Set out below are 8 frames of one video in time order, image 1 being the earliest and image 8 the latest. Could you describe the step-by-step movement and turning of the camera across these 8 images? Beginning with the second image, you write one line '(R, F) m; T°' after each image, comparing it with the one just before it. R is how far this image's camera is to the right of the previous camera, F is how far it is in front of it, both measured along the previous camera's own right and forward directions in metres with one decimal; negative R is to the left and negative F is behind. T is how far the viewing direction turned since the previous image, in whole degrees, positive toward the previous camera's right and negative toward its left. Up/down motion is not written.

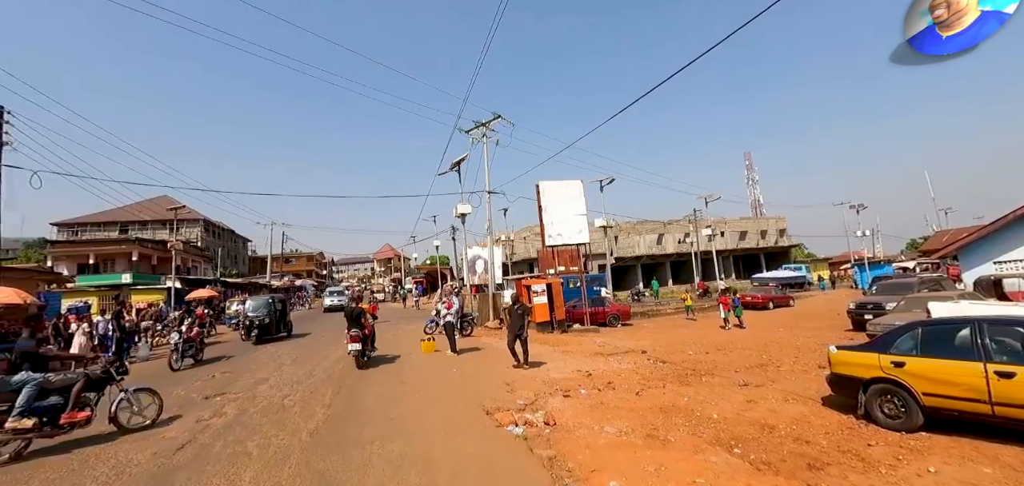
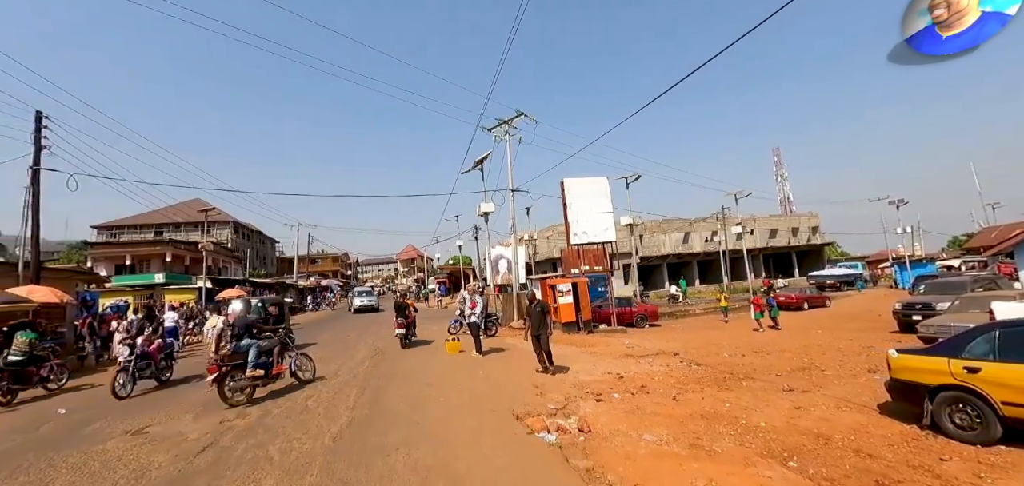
(-0.2, +0.4) m; -3°
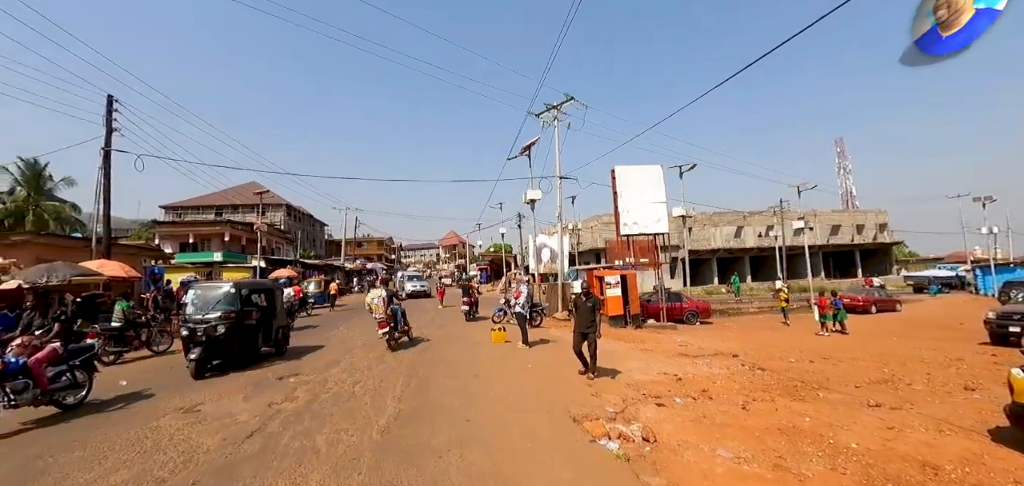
(-0.3, +0.5) m; -5°
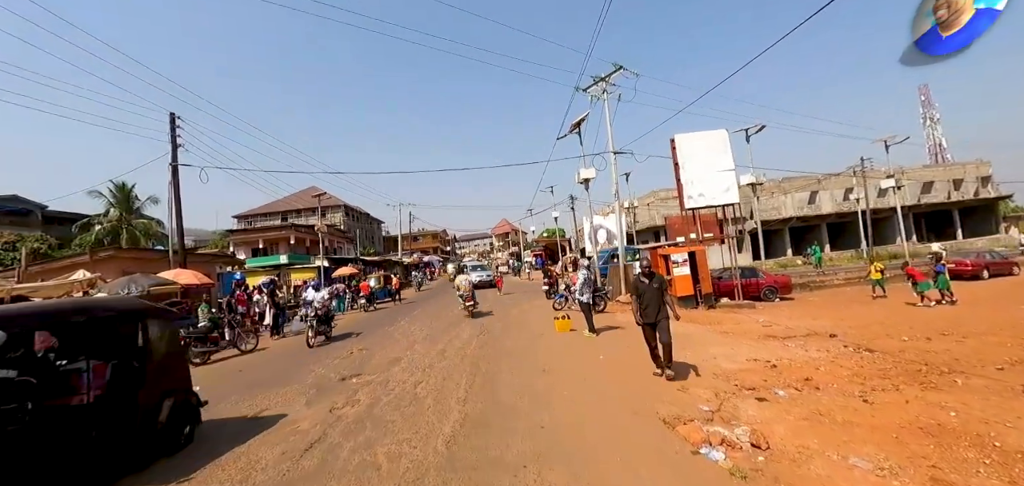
(-0.2, +0.7) m; -7°
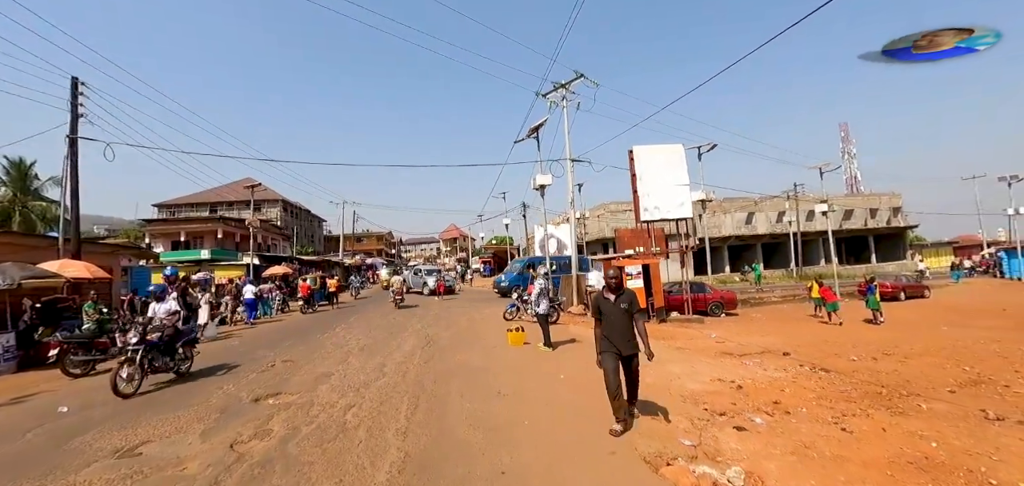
(-0.1, +0.9) m; +7°
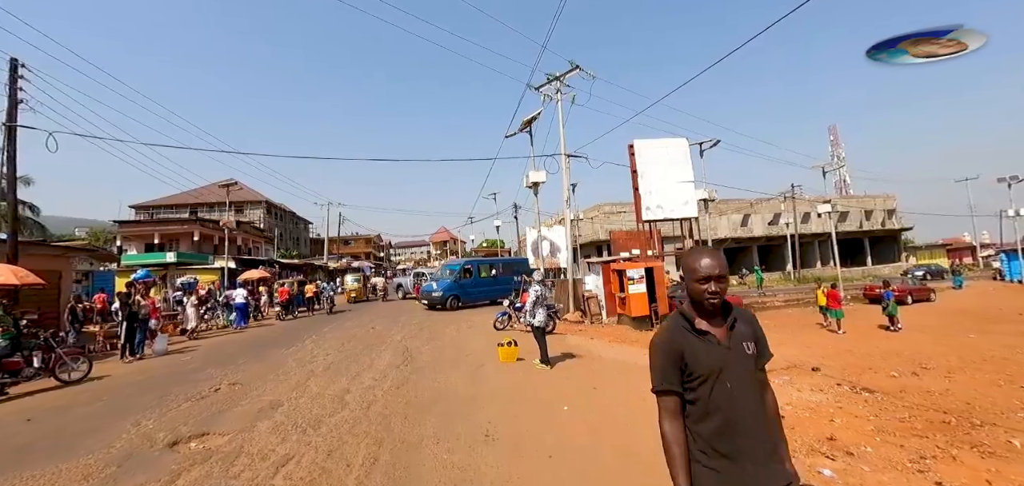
(0.0, +1.4) m; +1°
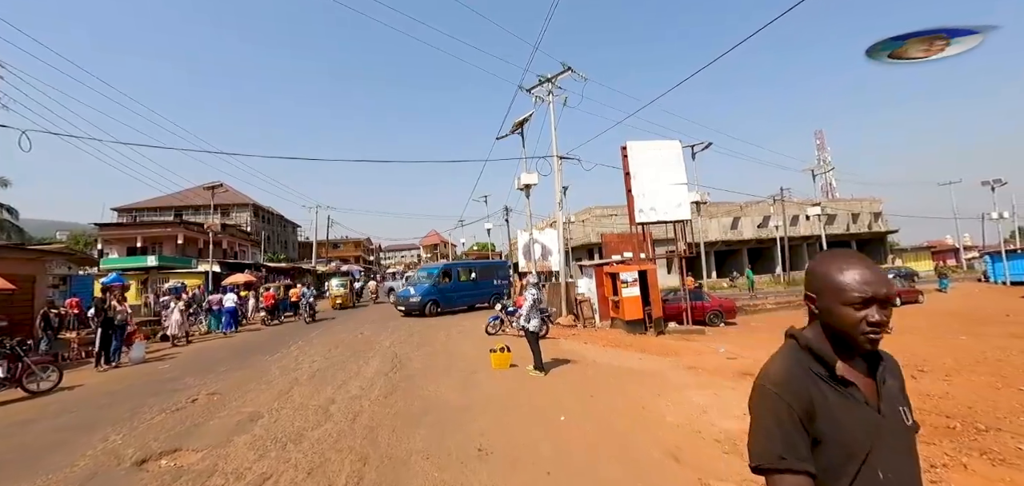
(0.0, +0.3) m; +1°
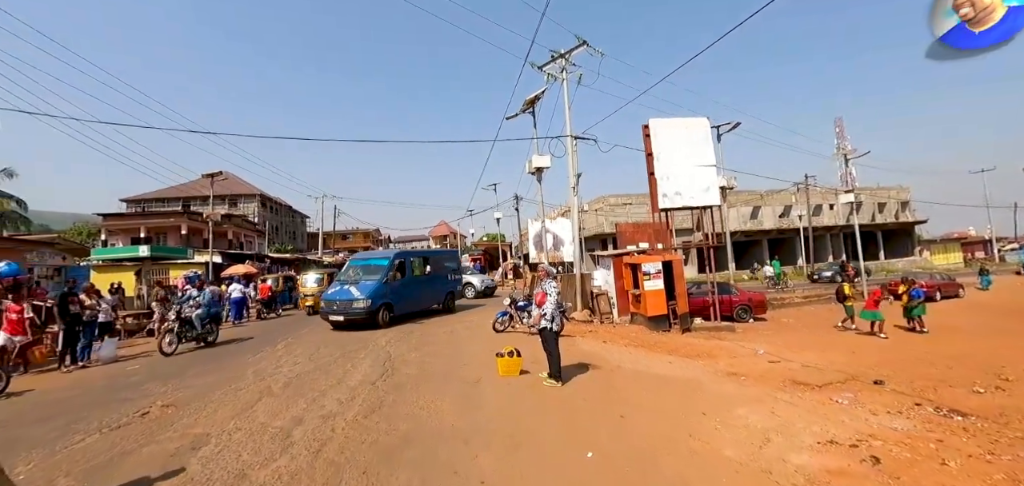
(0.0, +1.3) m; -1°
